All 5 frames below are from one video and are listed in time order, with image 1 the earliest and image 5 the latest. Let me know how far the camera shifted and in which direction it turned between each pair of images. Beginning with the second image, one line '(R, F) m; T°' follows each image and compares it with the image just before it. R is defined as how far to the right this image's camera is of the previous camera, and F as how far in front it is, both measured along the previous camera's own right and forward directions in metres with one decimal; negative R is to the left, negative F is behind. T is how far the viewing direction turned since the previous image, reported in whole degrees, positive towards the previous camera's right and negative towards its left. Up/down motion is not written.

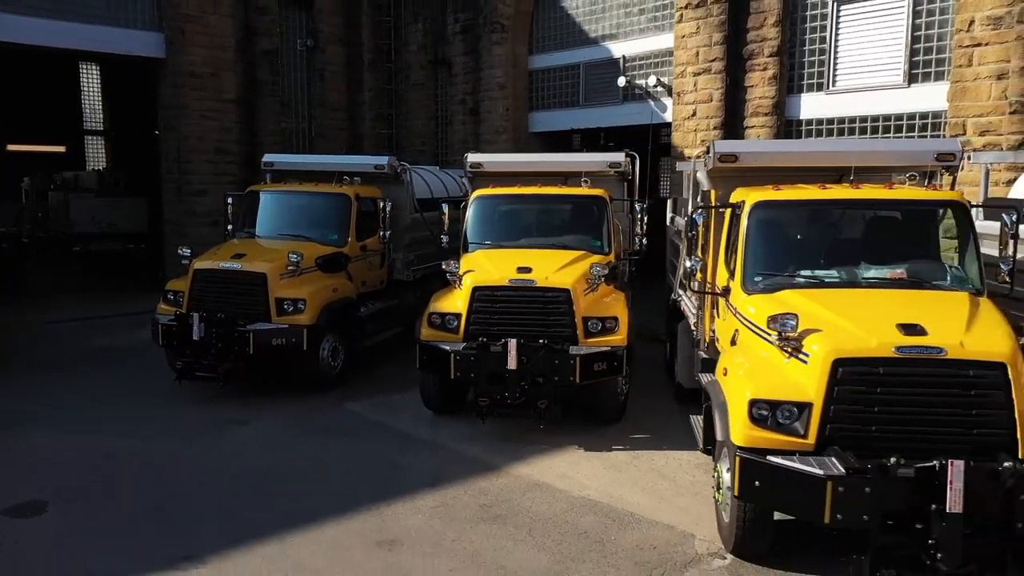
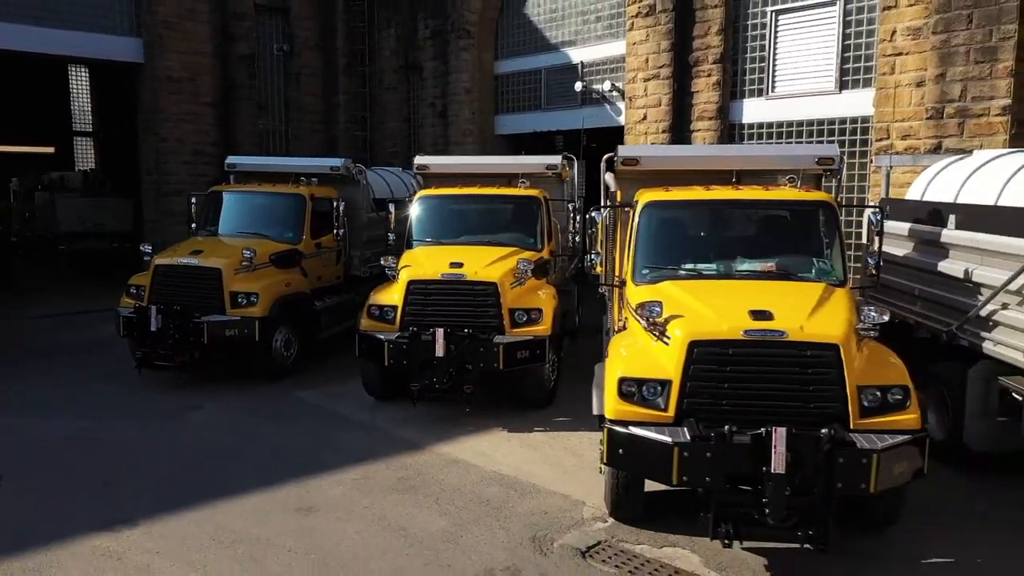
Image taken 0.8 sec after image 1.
(+0.7, -0.6) m; 0°
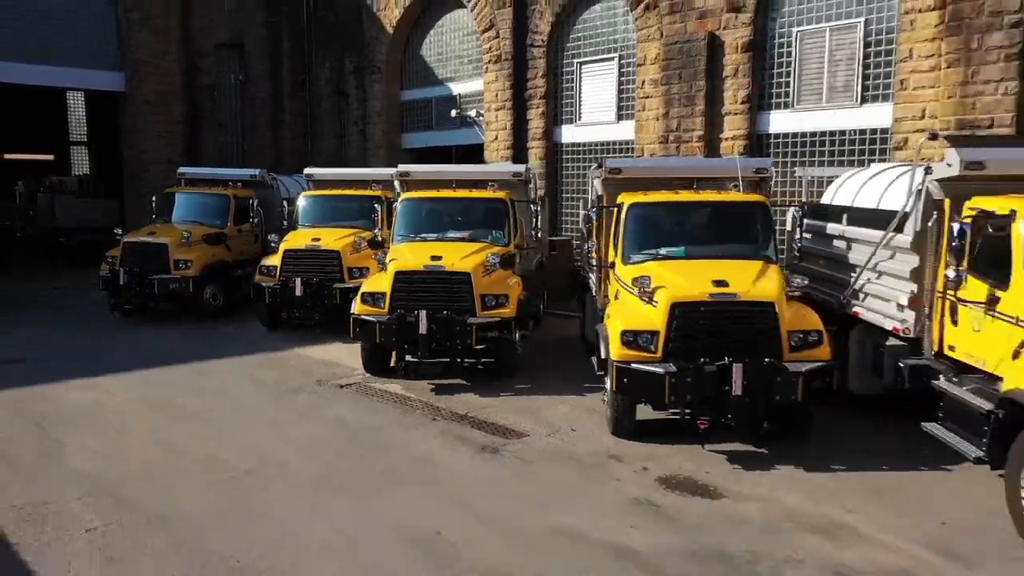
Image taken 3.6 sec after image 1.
(+2.4, -4.3) m; 0°
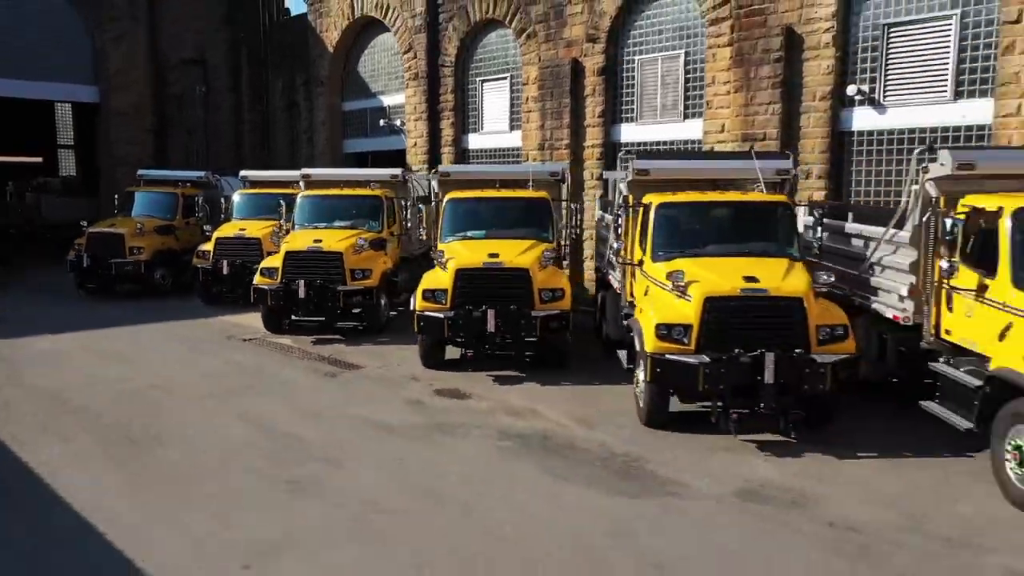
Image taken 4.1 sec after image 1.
(+2.0, -2.8) m; 0°
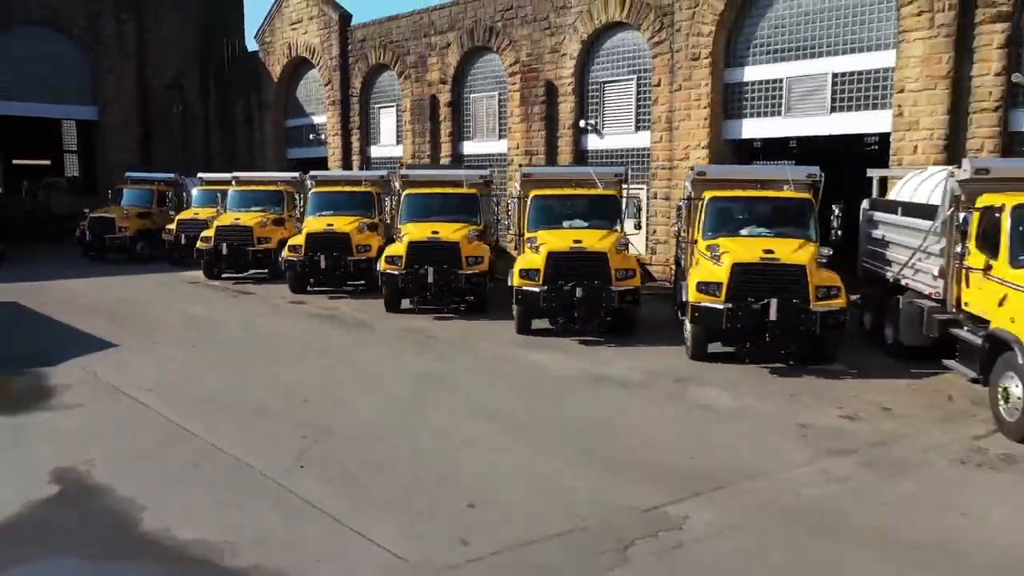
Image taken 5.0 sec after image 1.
(+3.5, -6.7) m; 0°
